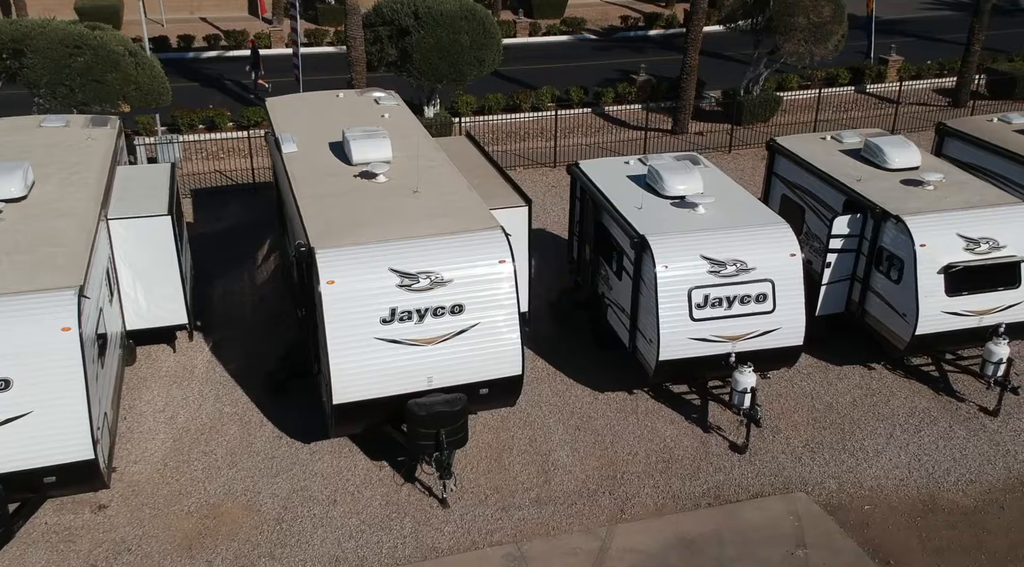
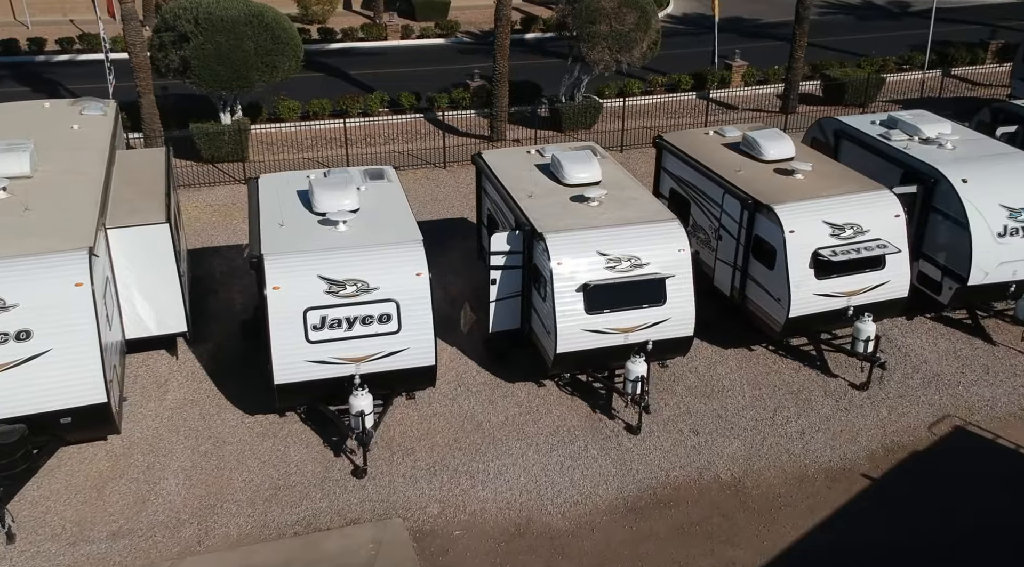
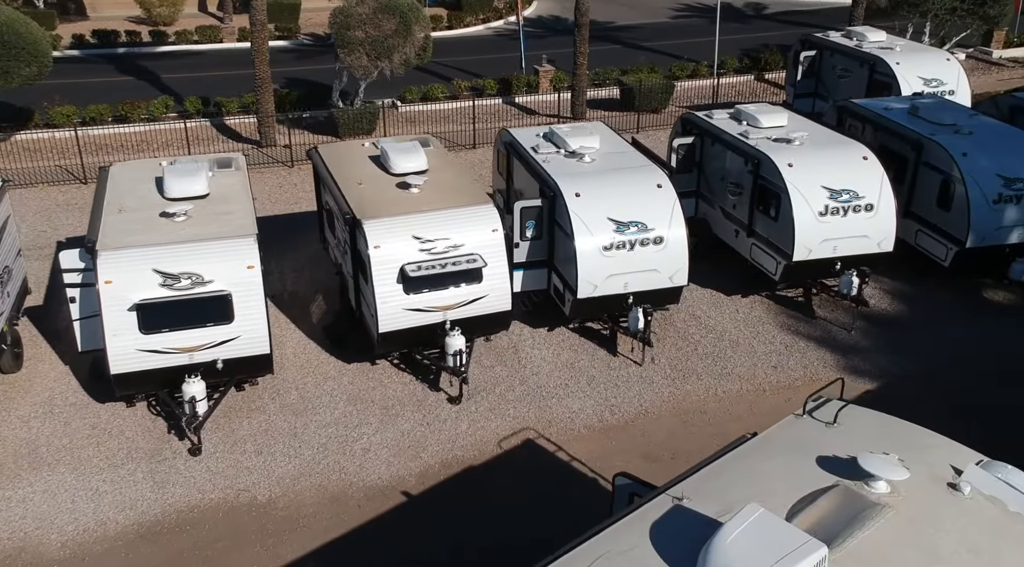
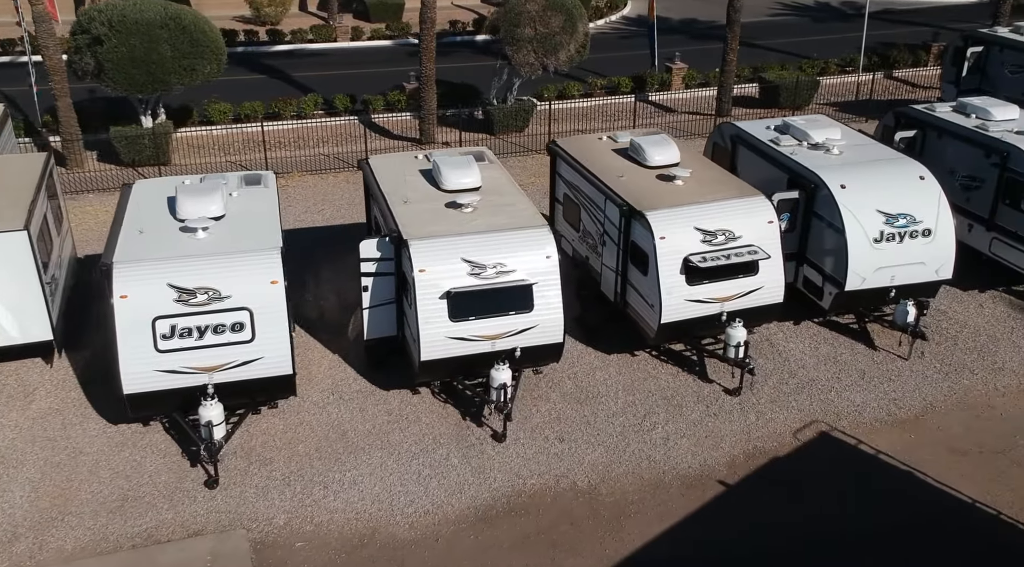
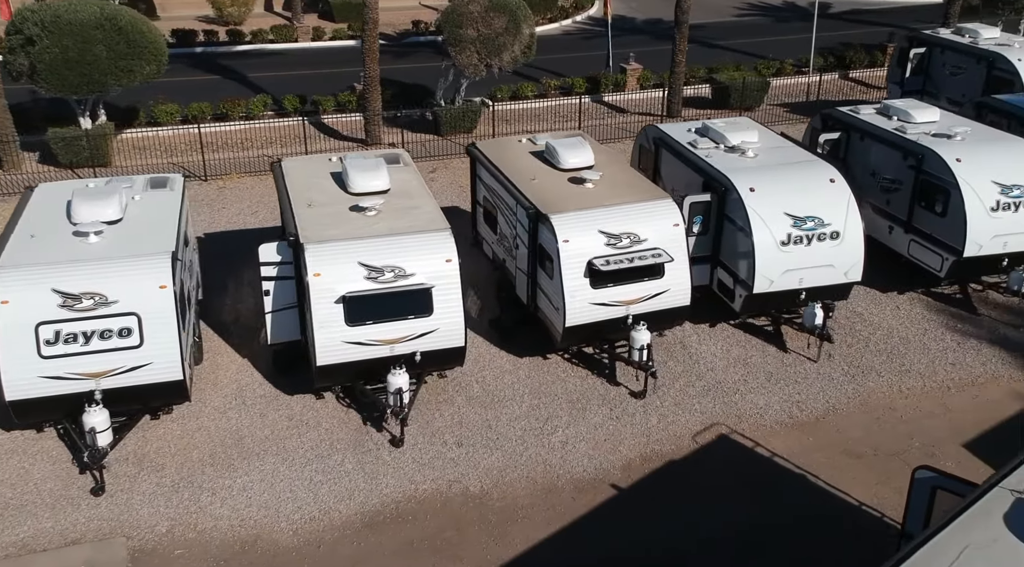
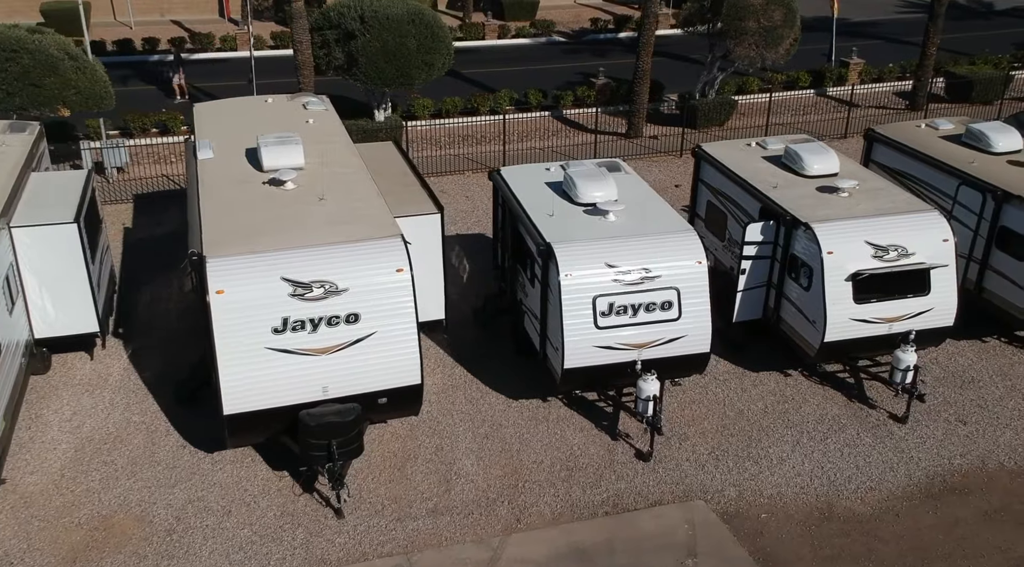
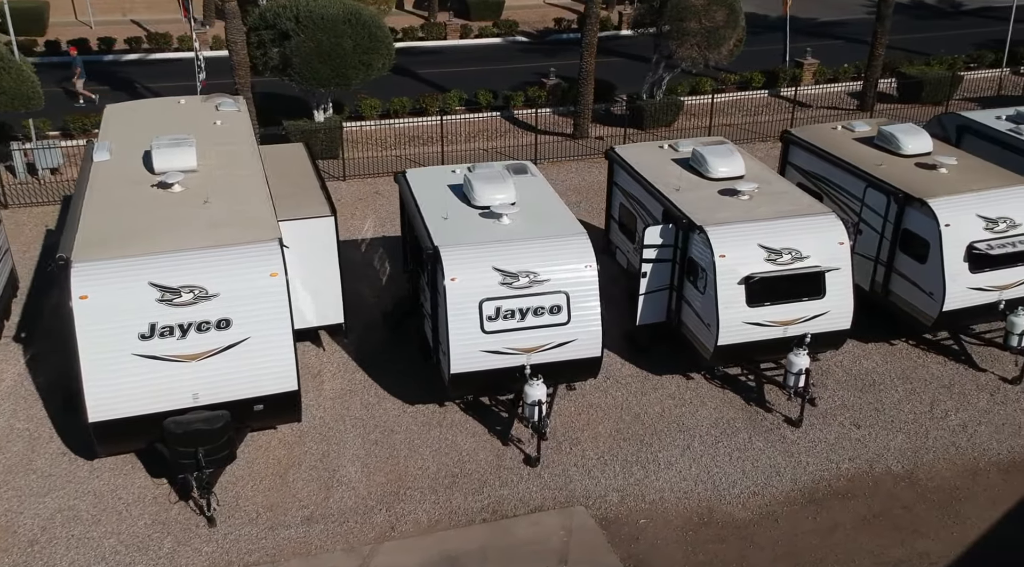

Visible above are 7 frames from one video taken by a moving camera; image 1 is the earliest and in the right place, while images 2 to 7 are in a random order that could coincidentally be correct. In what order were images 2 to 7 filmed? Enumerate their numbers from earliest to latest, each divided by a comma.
6, 7, 2, 4, 5, 3
